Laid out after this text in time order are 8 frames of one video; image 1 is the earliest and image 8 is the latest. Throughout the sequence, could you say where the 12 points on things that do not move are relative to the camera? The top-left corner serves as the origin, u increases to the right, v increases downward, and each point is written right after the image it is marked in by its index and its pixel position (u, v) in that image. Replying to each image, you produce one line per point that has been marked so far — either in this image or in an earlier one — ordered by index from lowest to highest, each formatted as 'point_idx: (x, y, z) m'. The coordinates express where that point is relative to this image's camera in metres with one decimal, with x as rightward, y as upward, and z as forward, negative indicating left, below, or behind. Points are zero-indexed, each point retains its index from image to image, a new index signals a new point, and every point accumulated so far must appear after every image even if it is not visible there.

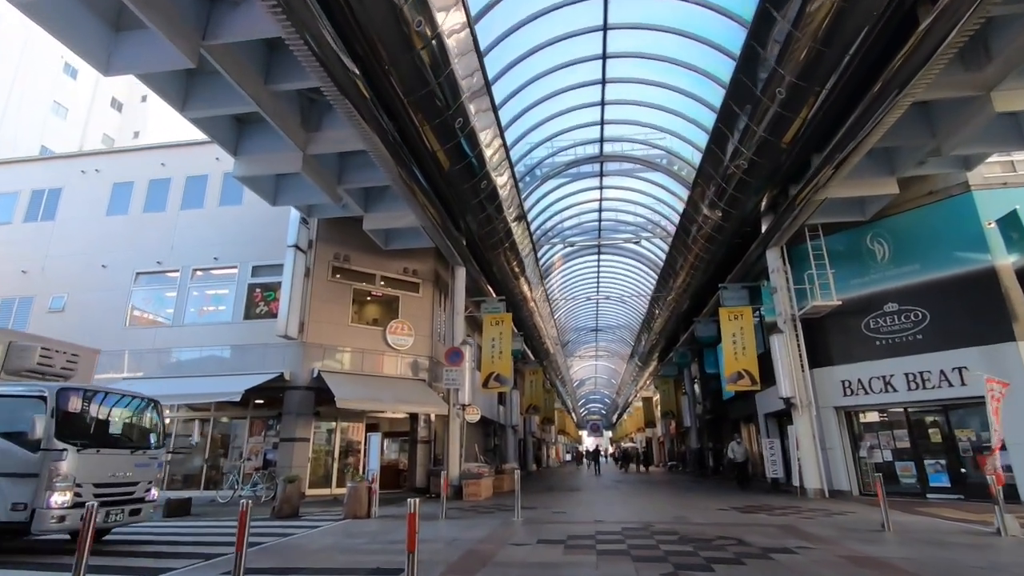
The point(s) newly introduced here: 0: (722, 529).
0: (+3.0, -3.4, +7.8) m
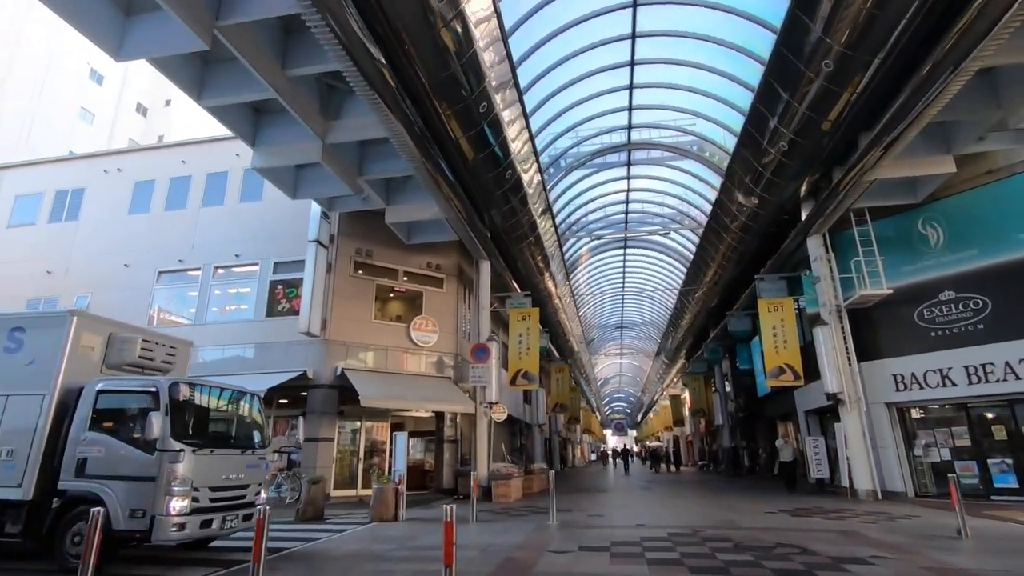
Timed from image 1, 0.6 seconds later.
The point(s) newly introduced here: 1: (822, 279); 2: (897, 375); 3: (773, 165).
0: (+3.5, -3.2, +7.1) m
1: (+7.5, +0.2, +13.3) m
2: (+8.8, -2.0, +12.7) m
3: (+6.0, +2.8, +12.8) m
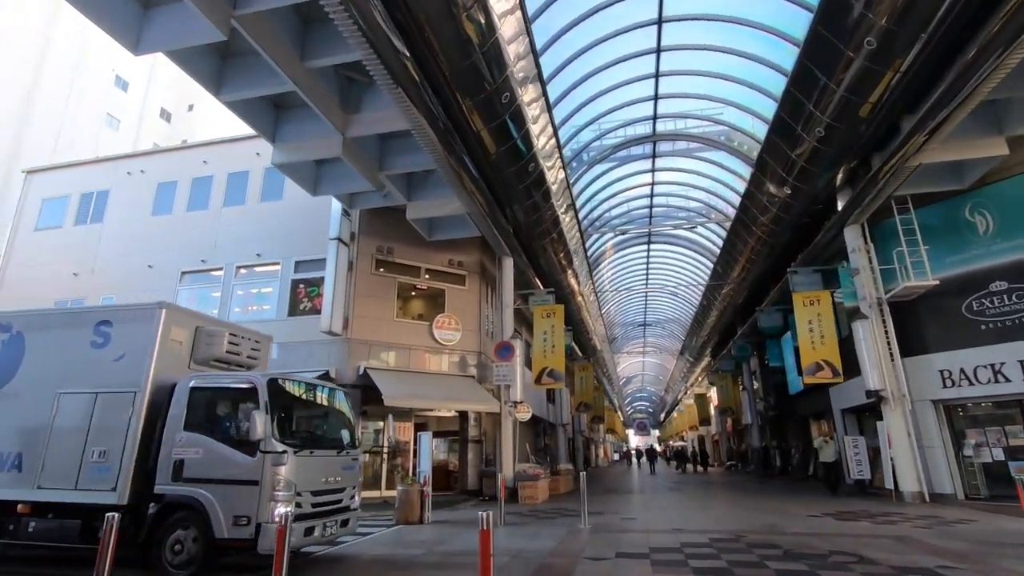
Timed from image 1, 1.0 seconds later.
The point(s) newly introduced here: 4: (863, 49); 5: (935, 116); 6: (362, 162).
0: (+3.9, -3.1, +6.7) m
1: (+8.0, +0.4, +12.7) m
2: (+9.4, -1.8, +12.0) m
3: (+6.5, +3.0, +12.2) m
4: (+5.9, +4.0, +9.3) m
5: (+7.7, +3.1, +9.9) m
6: (-3.0, +2.5, +10.9) m
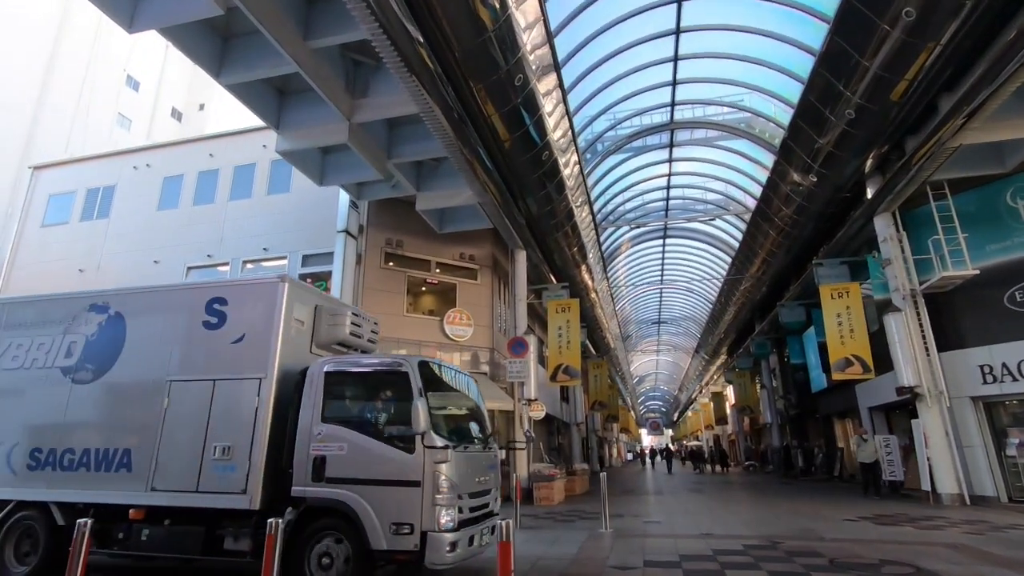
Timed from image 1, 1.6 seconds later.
0: (+4.1, -2.9, +6.1) m
1: (+8.3, +0.6, +12.1) m
2: (+9.7, -1.6, +11.4) m
3: (+6.8, +3.2, +11.6) m
4: (+6.1, +4.2, +8.7) m
5: (+7.9, +3.3, +9.3) m
6: (-2.7, +2.7, +10.5) m
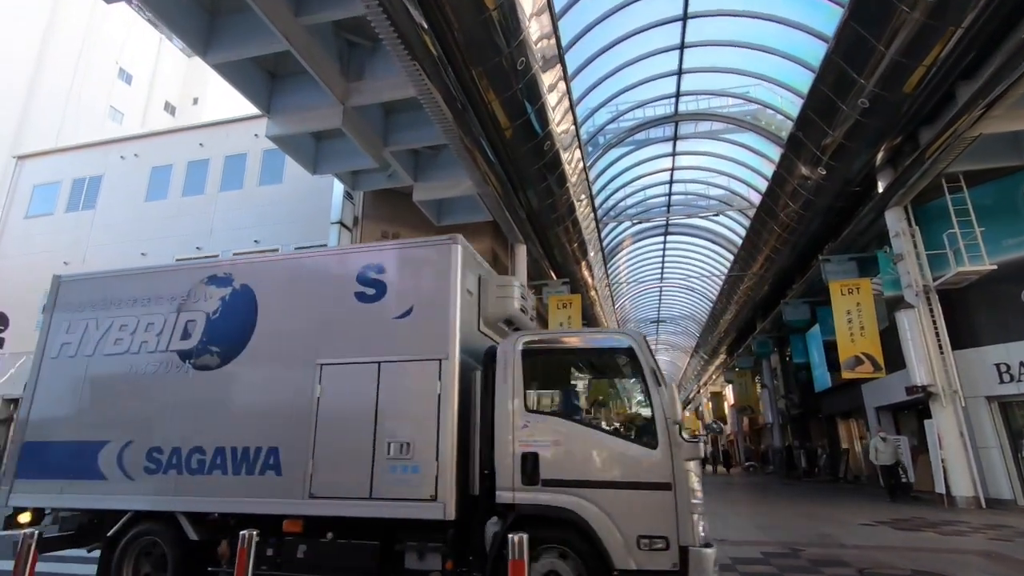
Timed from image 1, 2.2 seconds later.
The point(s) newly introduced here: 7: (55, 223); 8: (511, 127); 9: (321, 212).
0: (+4.1, -2.8, +5.7) m
1: (+8.4, +0.7, +11.7) m
2: (+9.7, -1.5, +11.0) m
3: (+6.8, +3.3, +11.2) m
4: (+6.2, +4.3, +8.3) m
5: (+7.9, +3.4, +8.9) m
6: (-2.7, +2.8, +10.1) m
7: (-12.8, +1.8, +15.5) m
8: (0.0, +2.9, +10.0) m
9: (-4.7, +1.8, +13.5) m
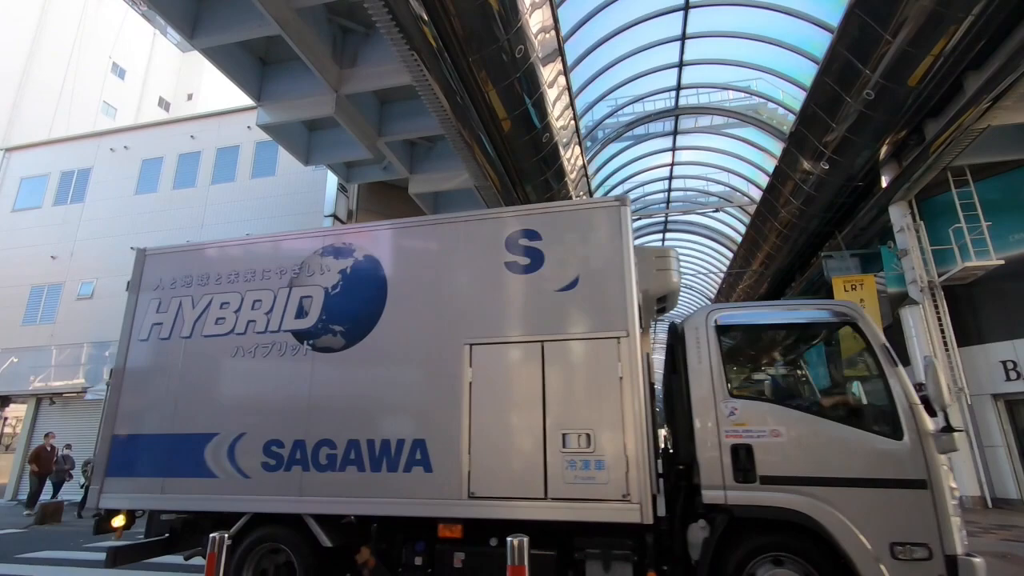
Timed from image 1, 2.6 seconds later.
0: (+4.1, -2.7, +5.5) m
1: (+8.3, +0.8, +11.5) m
2: (+9.7, -1.4, +10.8) m
3: (+6.8, +3.3, +11.0) m
4: (+6.1, +4.4, +8.1) m
5: (+7.9, +3.5, +8.7) m
6: (-2.7, +2.9, +9.8) m
7: (-12.9, +2.0, +15.2) m
8: (0.0, +3.0, +9.7) m
9: (-4.7, +2.0, +13.2) m
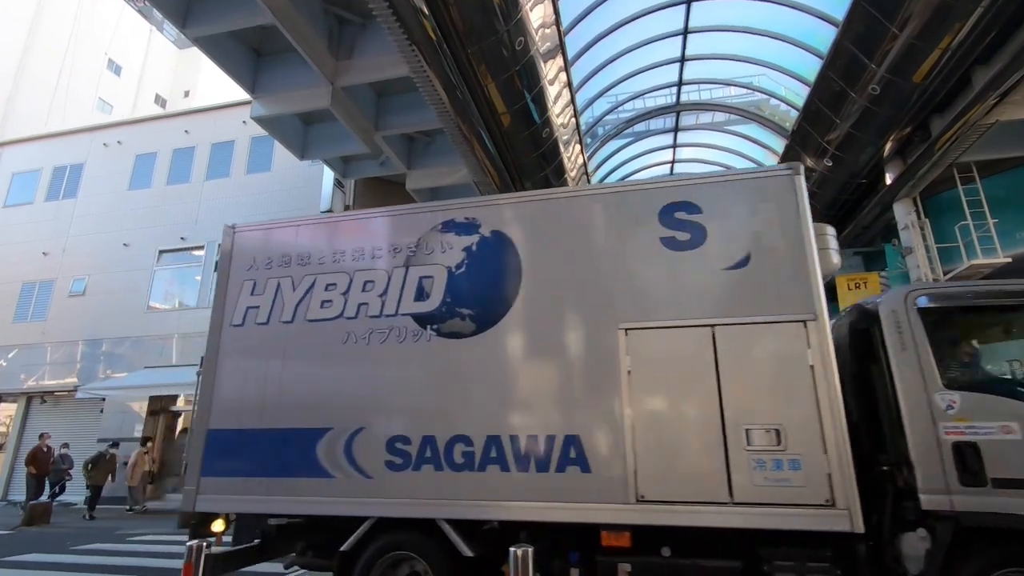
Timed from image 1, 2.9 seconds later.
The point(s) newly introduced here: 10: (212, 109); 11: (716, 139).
0: (+4.1, -2.7, +5.3) m
1: (+8.3, +0.8, +11.3) m
2: (+9.6, -1.4, +10.6) m
3: (+6.8, +3.4, +10.8) m
4: (+6.1, +4.4, +7.9) m
5: (+7.9, +3.5, +8.6) m
6: (-2.7, +3.0, +9.6) m
7: (-12.9, +2.0, +15.0) m
8: (0.0, +3.1, +9.5) m
9: (-4.7, +2.0, +13.0) m
10: (-7.9, +4.7, +14.5) m
11: (+6.1, +4.5, +16.7) m
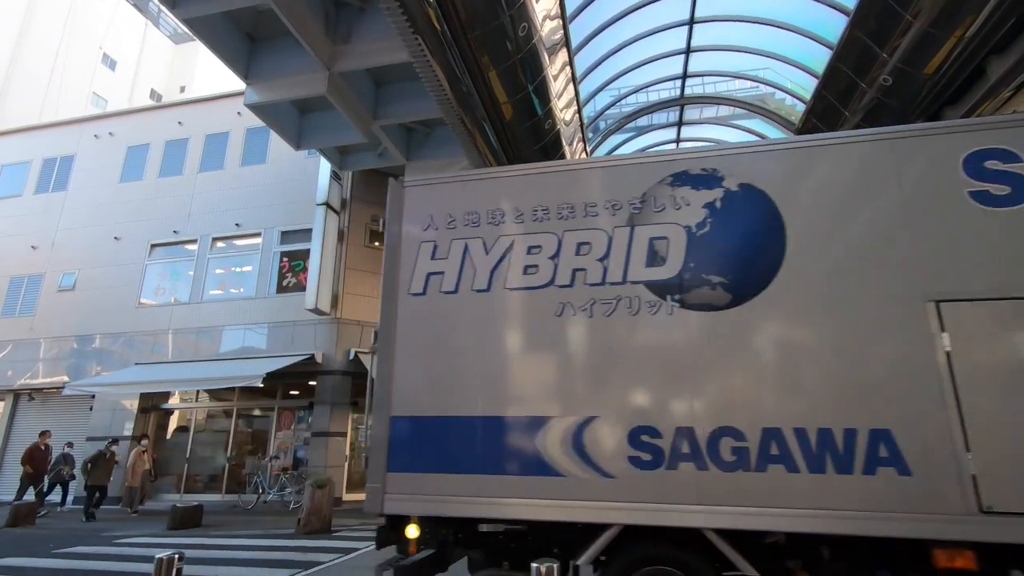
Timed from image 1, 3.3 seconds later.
0: (+4.1, -2.6, +5.0) m
1: (+8.3, +0.9, +11.1) m
2: (+9.7, -1.3, +10.4) m
3: (+6.8, +3.5, +10.6) m
4: (+6.2, +4.5, +7.6) m
5: (+7.9, +3.6, +8.3) m
6: (-2.7, +3.1, +9.3) m
7: (-12.9, +2.2, +14.6) m
8: (0.0, +3.2, +9.2) m
9: (-4.7, +2.1, +12.7) m
10: (-7.9, +4.8, +14.2) m
11: (+6.2, +4.6, +16.4) m
